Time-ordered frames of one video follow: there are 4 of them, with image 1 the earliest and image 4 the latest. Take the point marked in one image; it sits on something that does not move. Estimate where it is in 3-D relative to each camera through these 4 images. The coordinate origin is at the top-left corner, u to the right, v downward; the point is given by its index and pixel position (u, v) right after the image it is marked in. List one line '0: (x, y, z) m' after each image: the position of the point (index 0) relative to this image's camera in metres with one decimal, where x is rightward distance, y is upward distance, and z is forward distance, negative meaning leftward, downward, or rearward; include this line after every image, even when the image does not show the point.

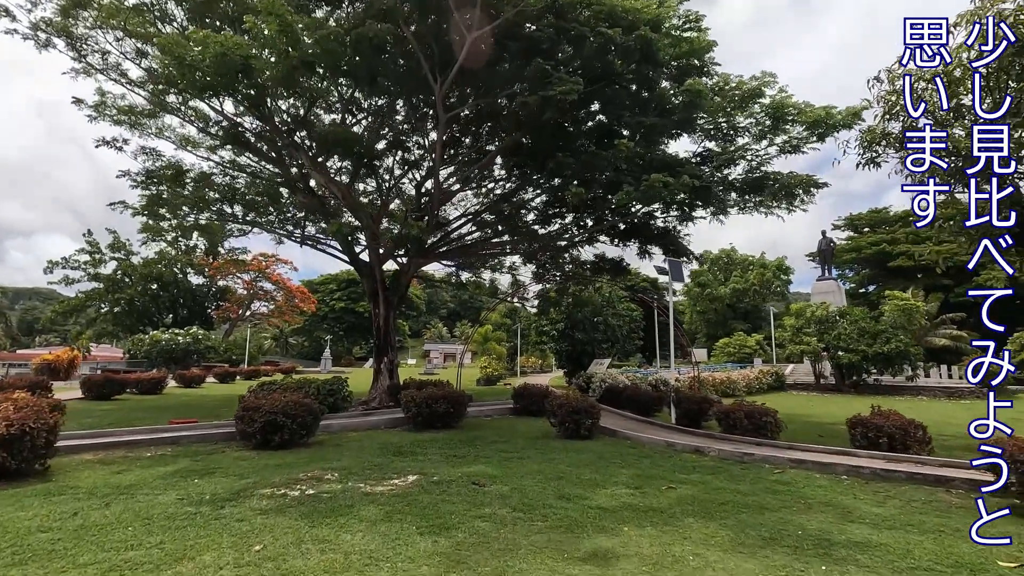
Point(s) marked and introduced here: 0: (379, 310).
0: (-3.2, -0.5, +12.5) m
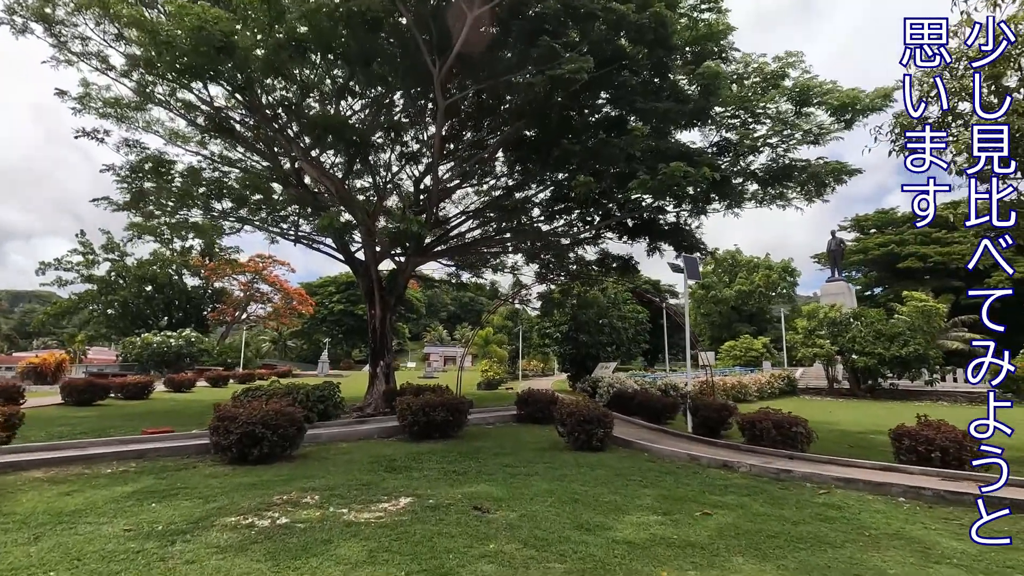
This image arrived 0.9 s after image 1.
0: (-3.1, -0.5, +11.9) m
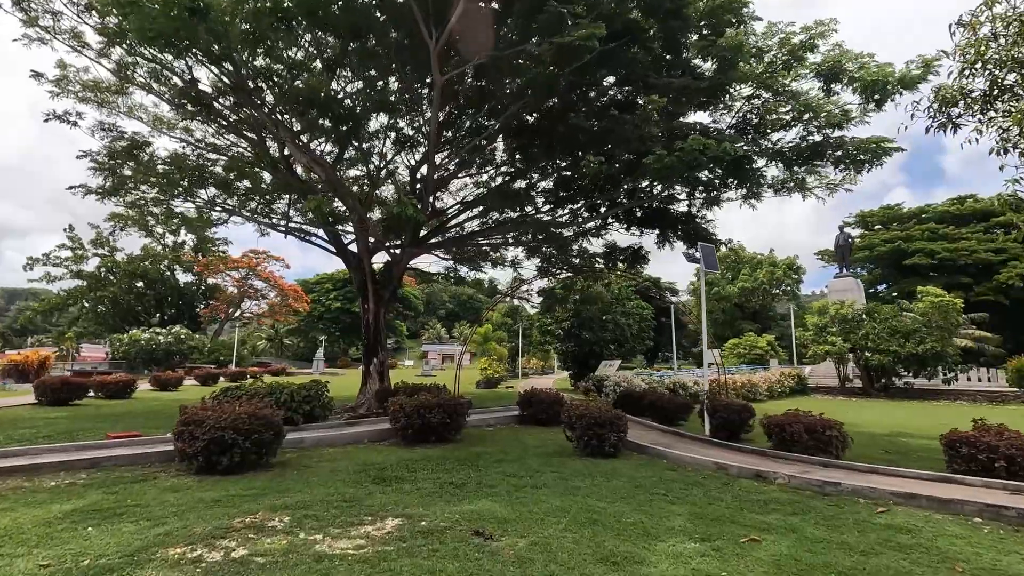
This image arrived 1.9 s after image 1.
0: (-3.1, -0.4, +11.3) m
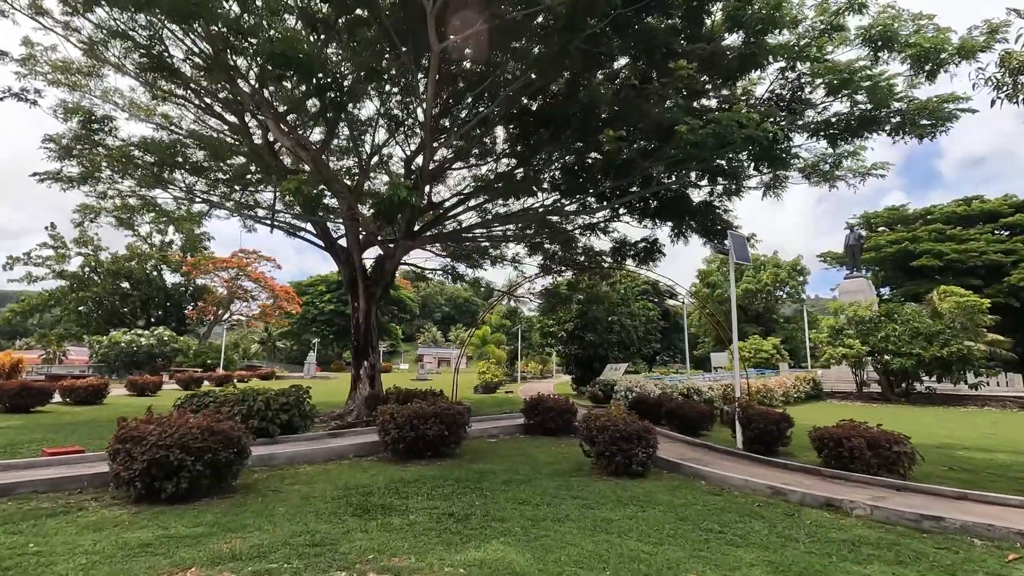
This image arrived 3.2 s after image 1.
0: (-3.1, -0.3, +10.5) m
